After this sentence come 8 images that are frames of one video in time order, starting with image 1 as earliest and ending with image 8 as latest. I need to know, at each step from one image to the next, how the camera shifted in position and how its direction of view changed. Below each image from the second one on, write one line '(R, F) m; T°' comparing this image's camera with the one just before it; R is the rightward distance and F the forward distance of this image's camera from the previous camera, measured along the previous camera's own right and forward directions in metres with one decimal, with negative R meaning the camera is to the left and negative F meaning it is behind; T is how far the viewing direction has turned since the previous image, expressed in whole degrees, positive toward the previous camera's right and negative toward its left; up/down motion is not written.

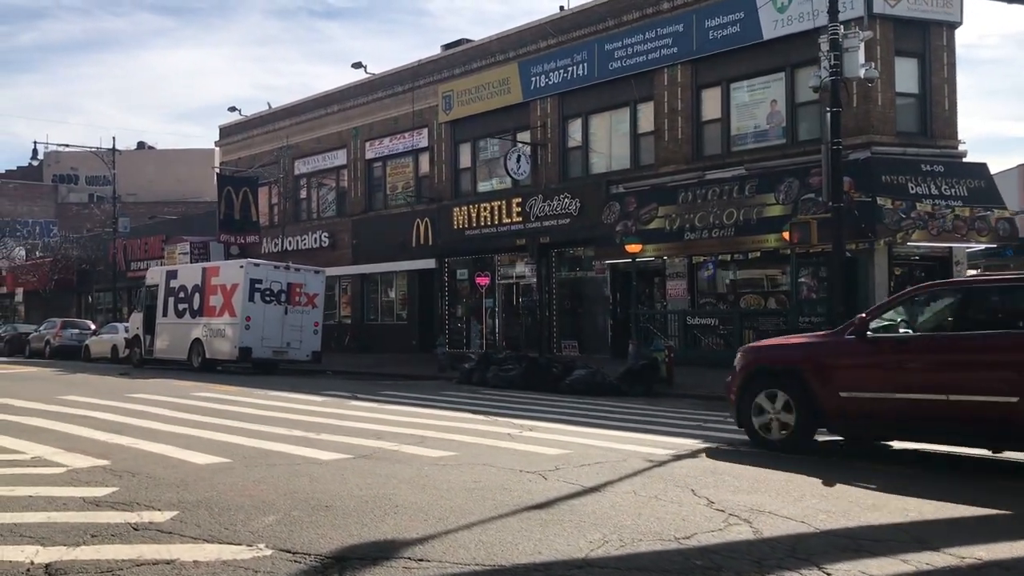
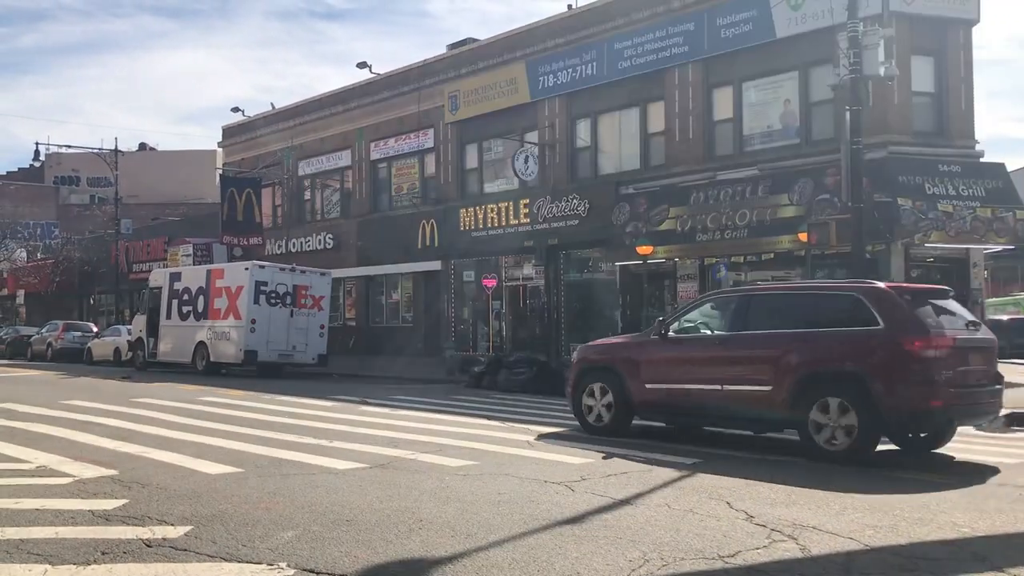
(-0.2, +0.3) m; 0°
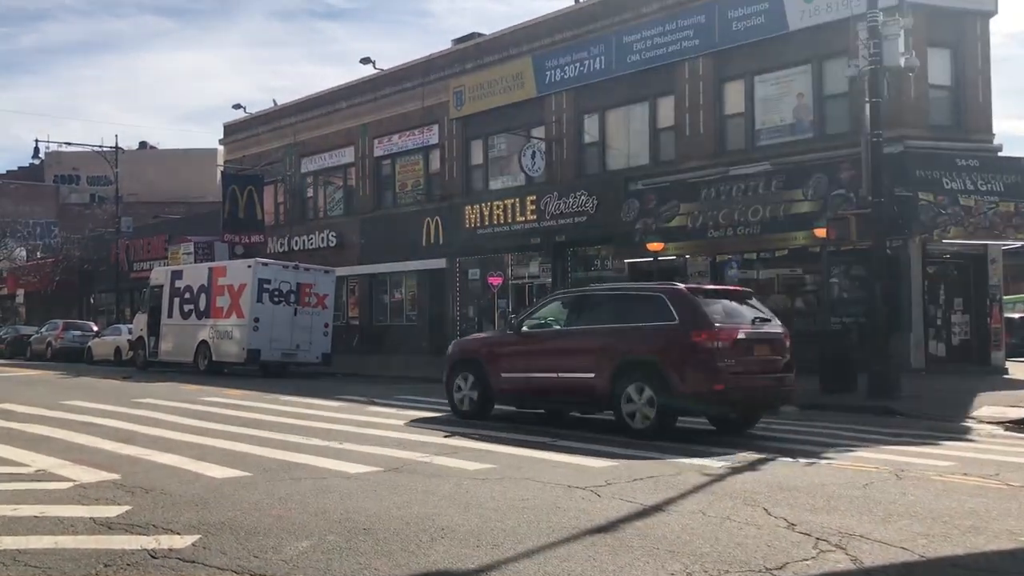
(-0.2, +0.4) m; 0°
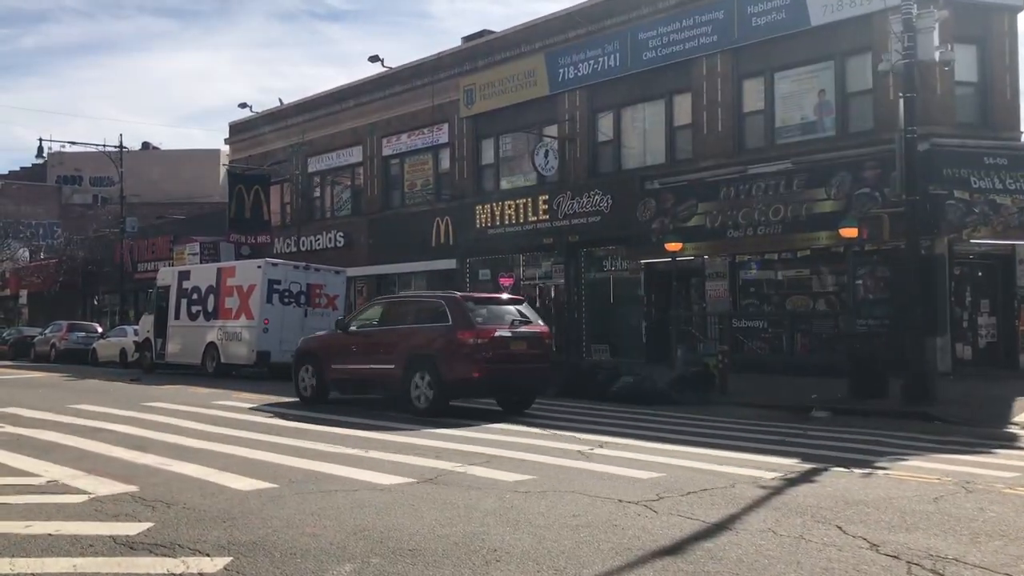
(-0.3, +0.5) m; 0°
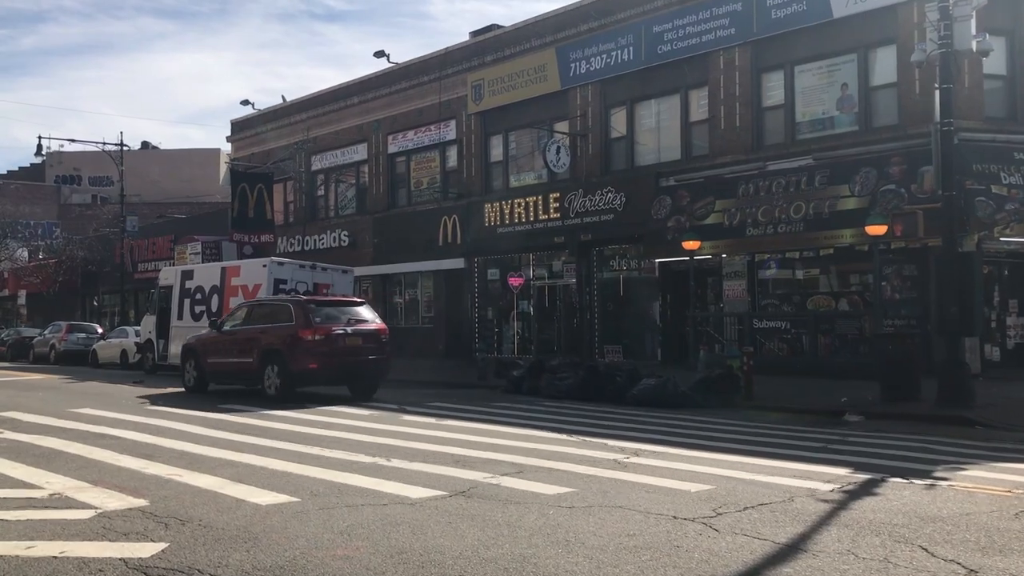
(-0.3, +0.6) m; 0°
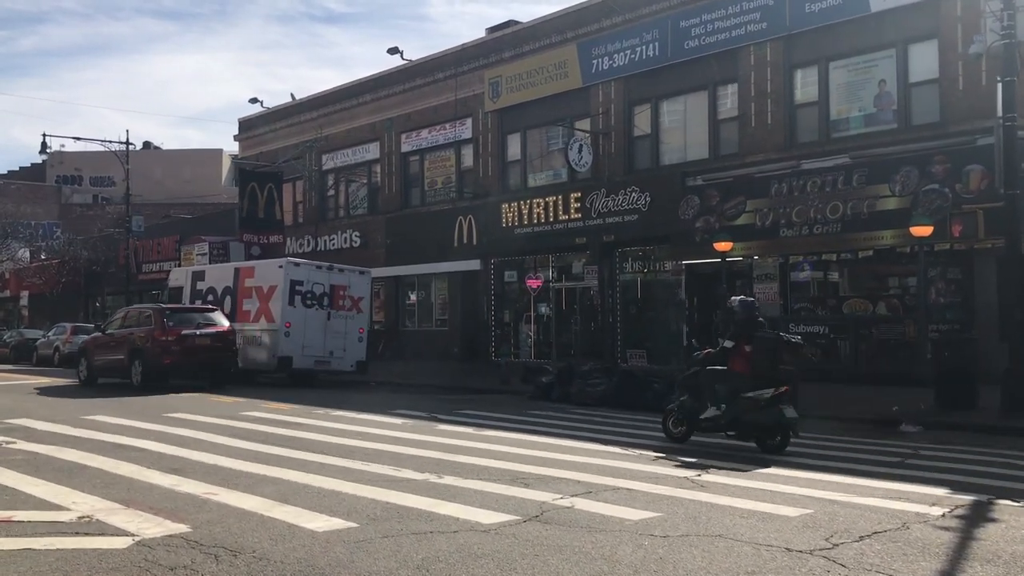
(-0.6, +0.7) m; 0°
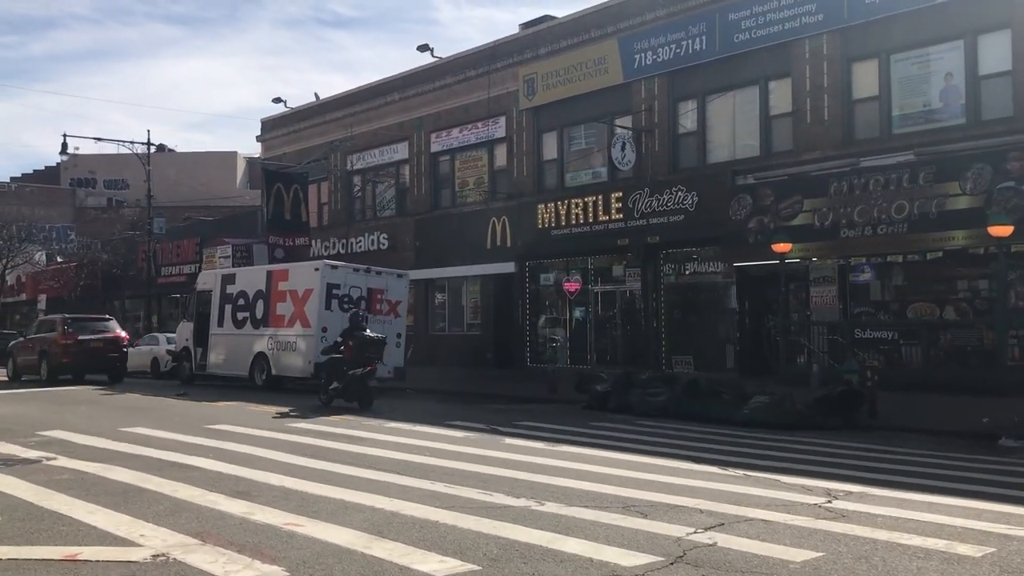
(-0.8, +0.9) m; -1°
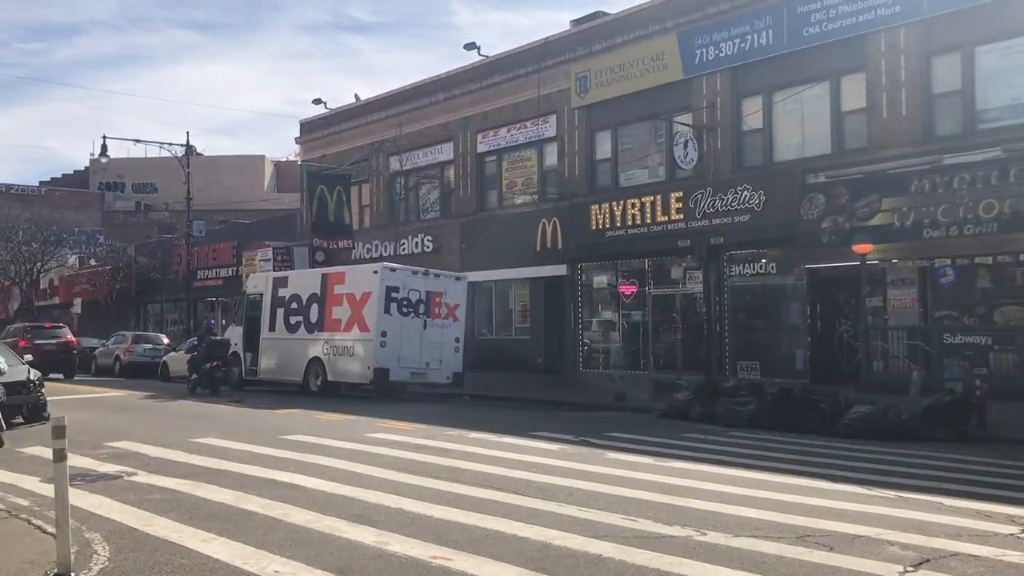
(-1.0, +0.7) m; -1°
